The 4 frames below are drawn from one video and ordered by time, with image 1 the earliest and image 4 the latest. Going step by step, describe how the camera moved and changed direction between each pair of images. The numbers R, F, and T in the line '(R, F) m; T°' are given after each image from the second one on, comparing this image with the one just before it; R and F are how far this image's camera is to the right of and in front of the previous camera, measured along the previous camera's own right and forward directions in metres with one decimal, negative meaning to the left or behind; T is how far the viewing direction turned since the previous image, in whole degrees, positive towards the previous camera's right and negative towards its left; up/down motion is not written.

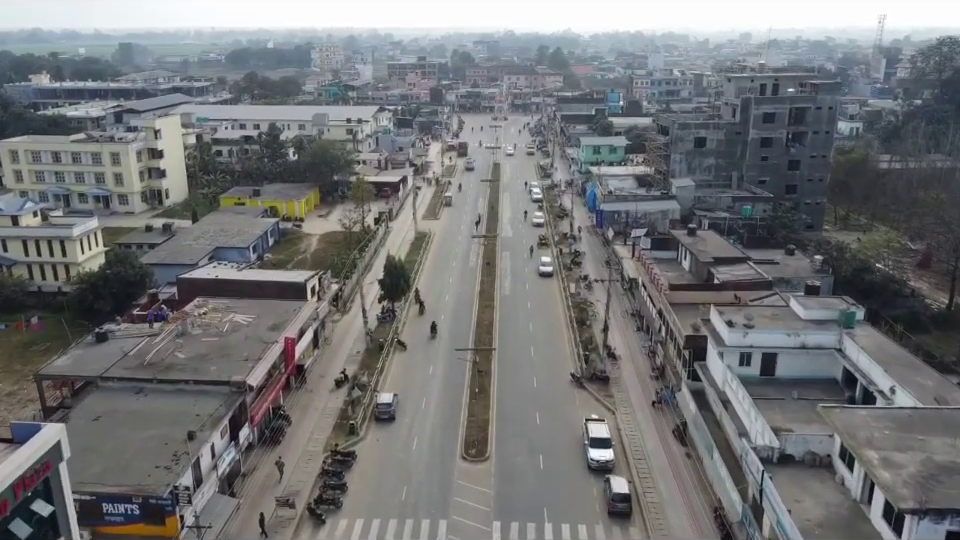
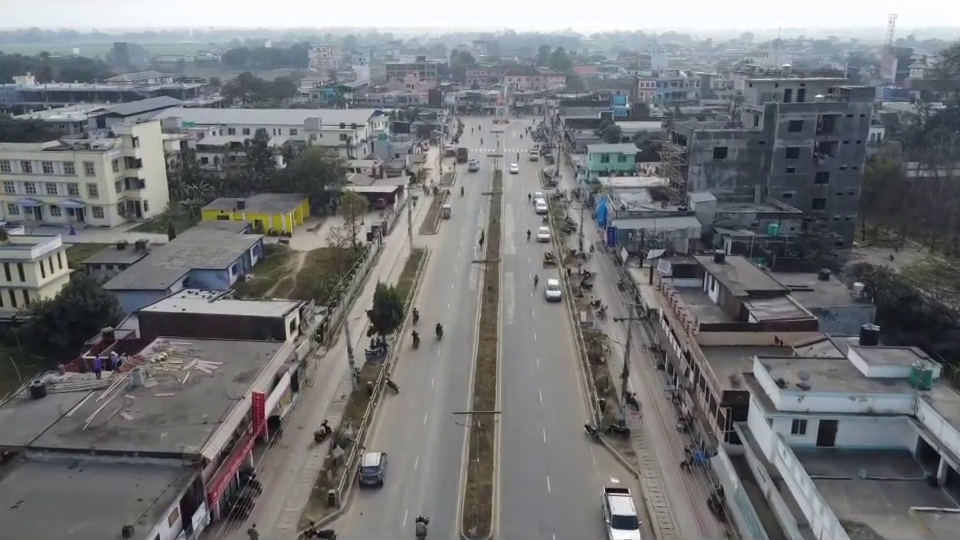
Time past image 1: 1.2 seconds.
(-0.1, +4.5) m; 0°
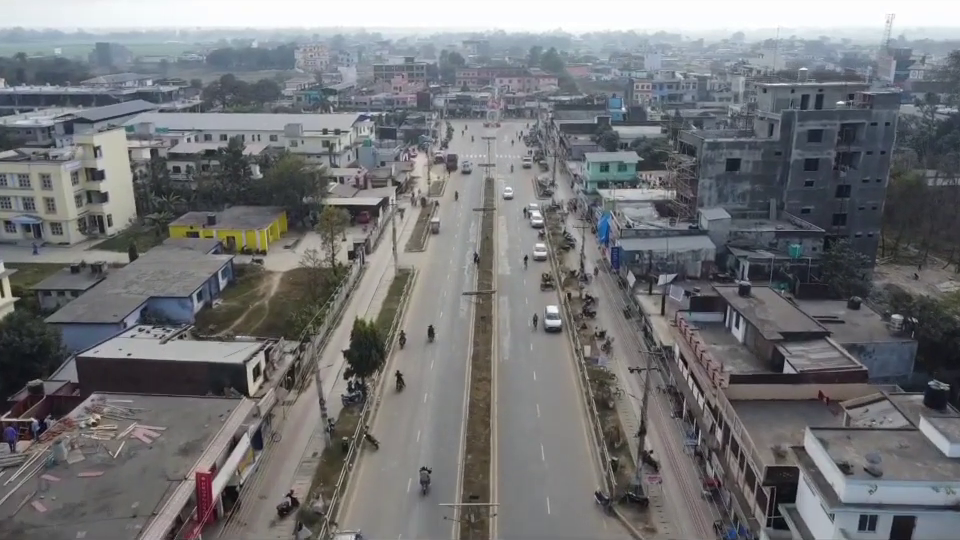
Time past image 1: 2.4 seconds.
(-0.1, +4.5) m; +1°
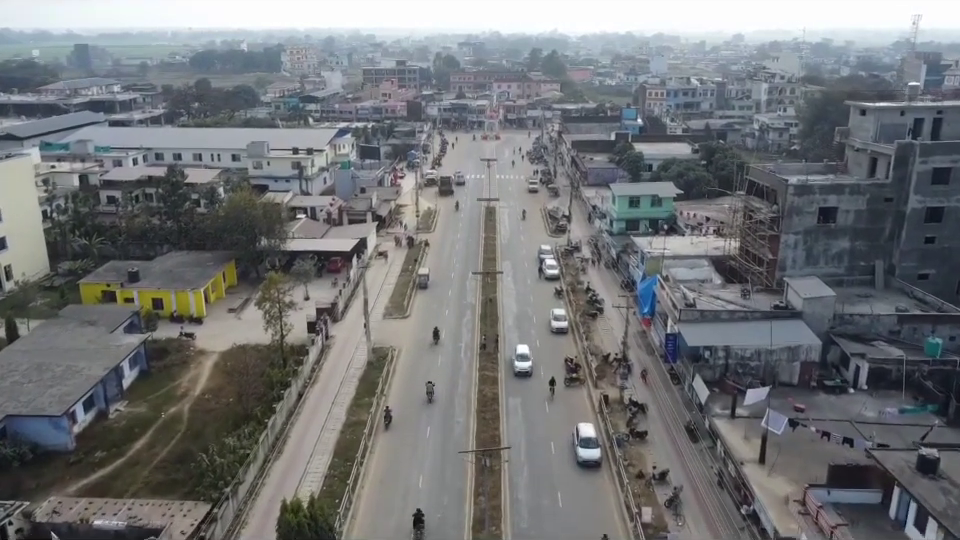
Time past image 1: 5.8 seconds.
(-0.3, +12.6) m; 0°
